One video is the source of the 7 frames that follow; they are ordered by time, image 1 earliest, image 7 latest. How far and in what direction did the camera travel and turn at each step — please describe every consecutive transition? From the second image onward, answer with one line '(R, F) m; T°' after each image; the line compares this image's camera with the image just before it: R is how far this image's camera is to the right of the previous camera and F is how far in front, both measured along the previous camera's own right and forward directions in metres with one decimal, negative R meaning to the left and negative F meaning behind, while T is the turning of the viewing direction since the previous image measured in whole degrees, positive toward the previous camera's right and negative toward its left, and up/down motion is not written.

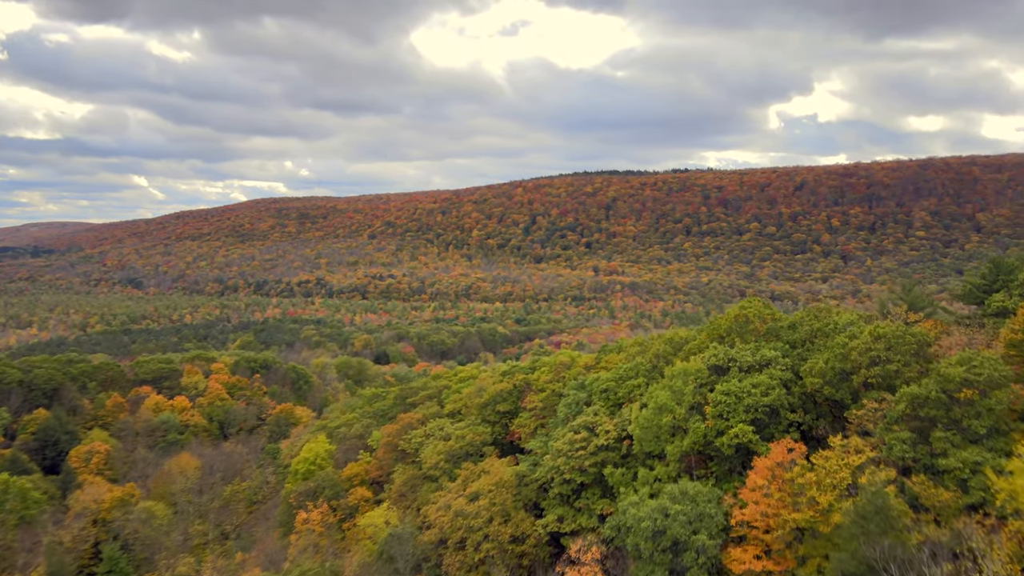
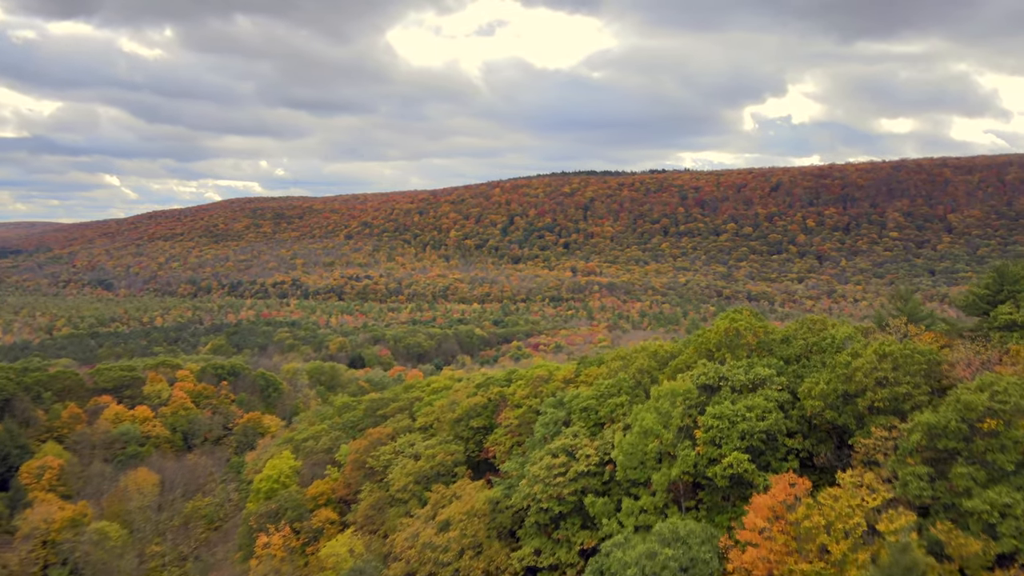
(+0.1, +0.6) m; +2°
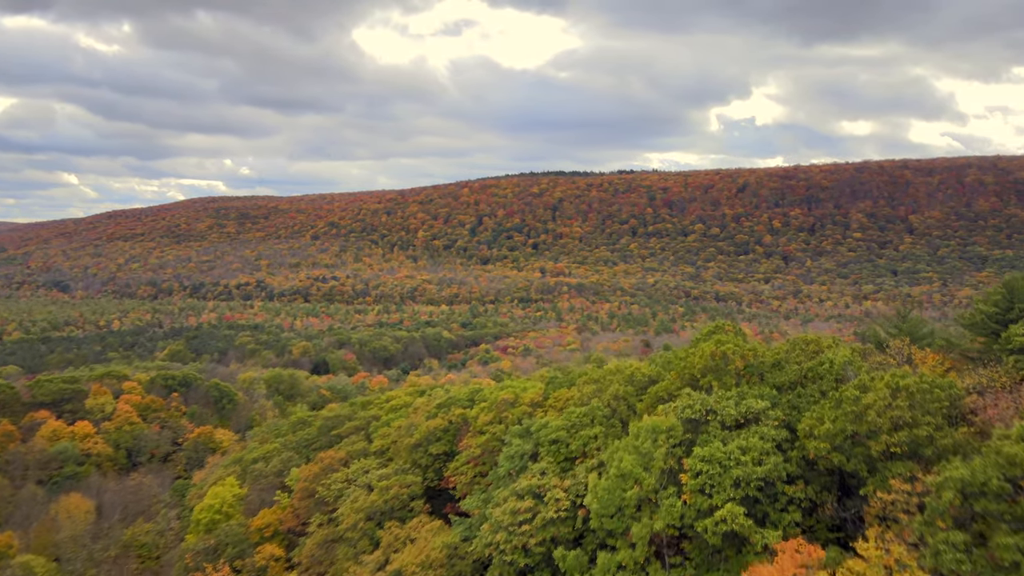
(+0.1, +0.8) m; +2°
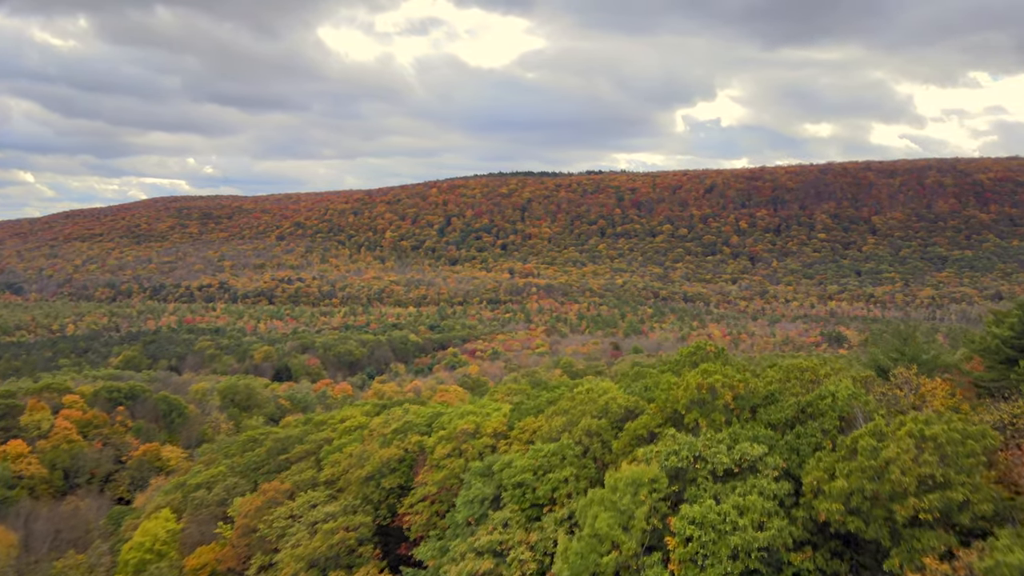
(+0.1, +0.8) m; +2°
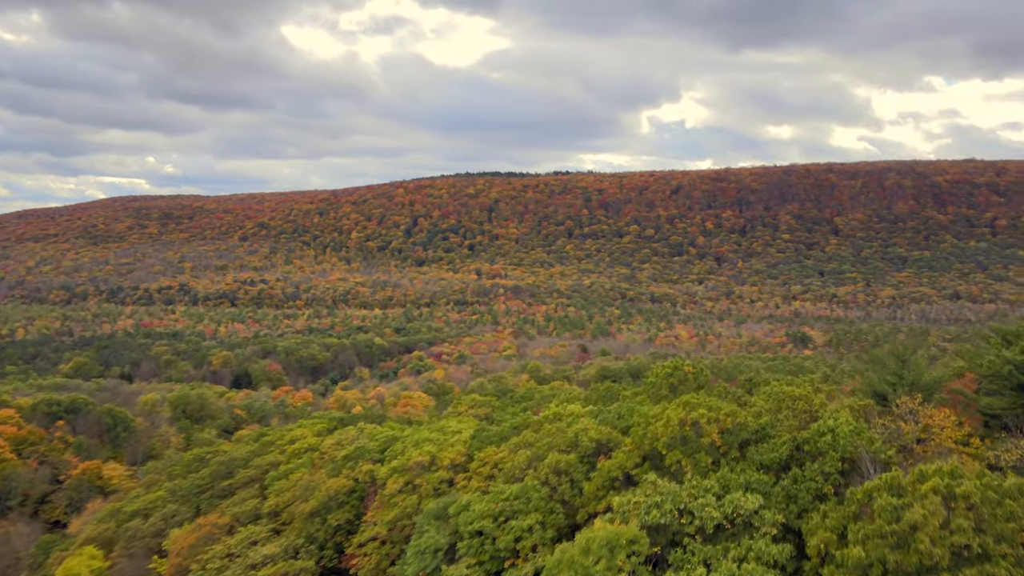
(+0.1, +0.7) m; +2°
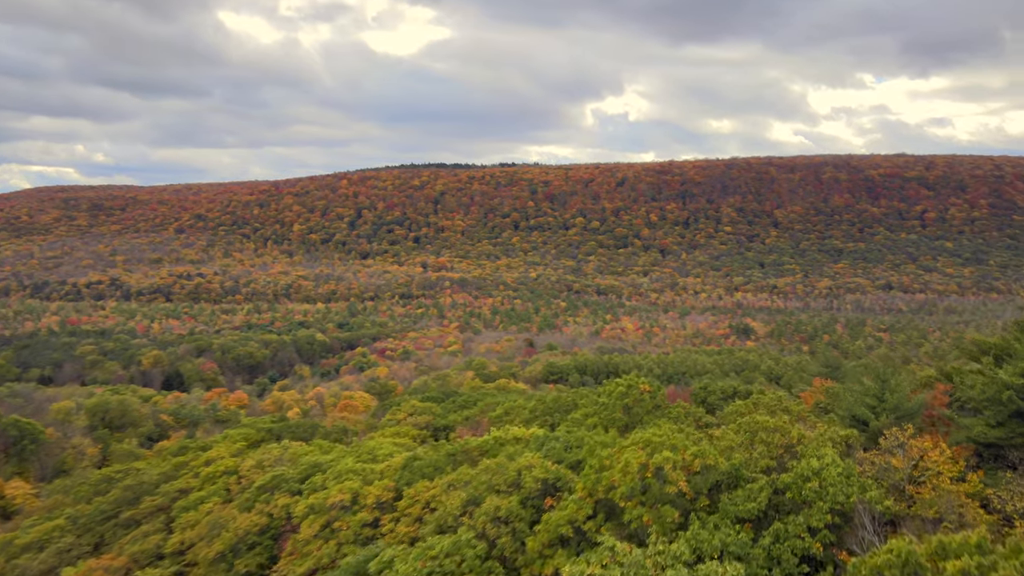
(+0.1, +0.8) m; +4°
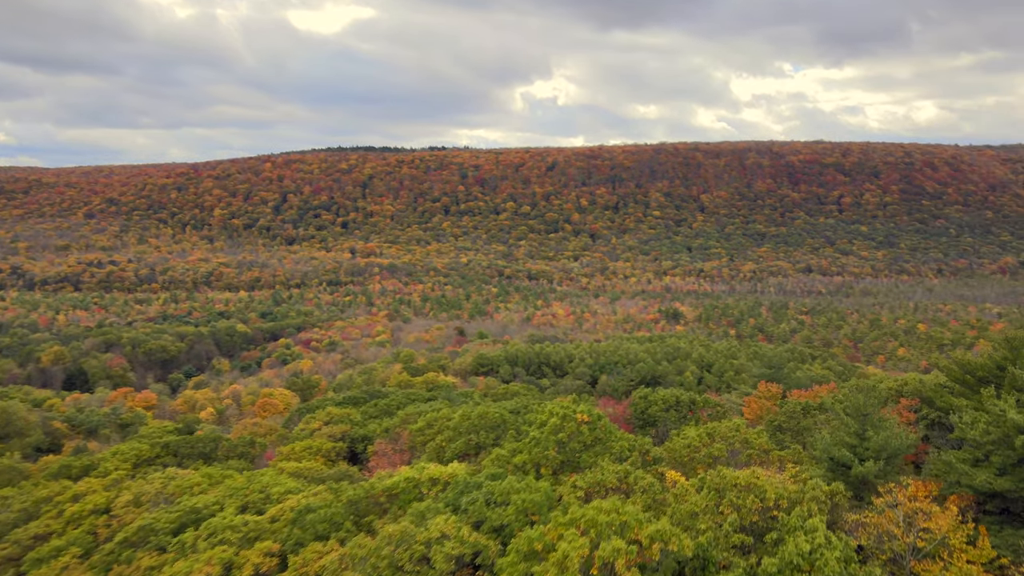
(+0.1, +1.0) m; +5°
